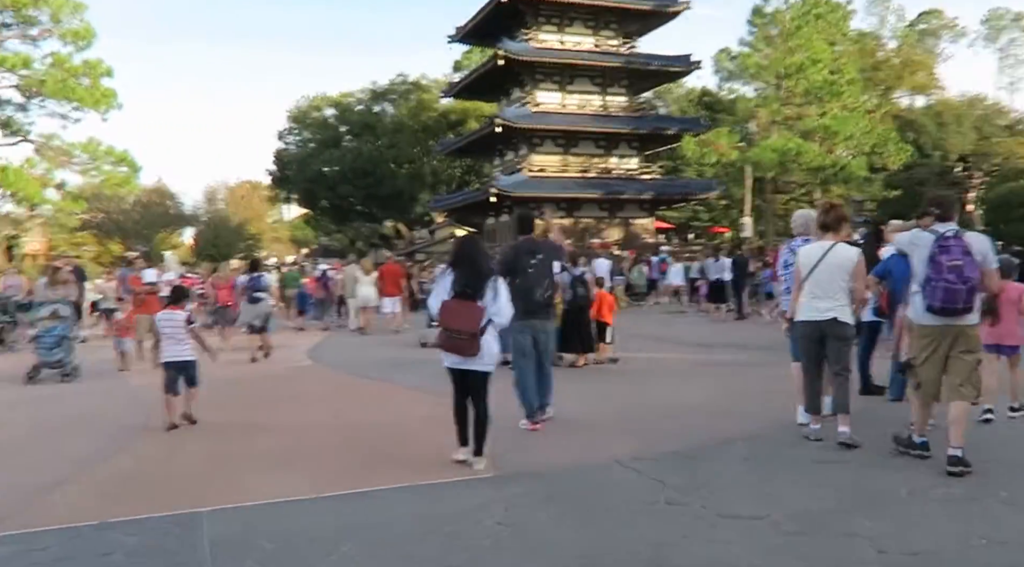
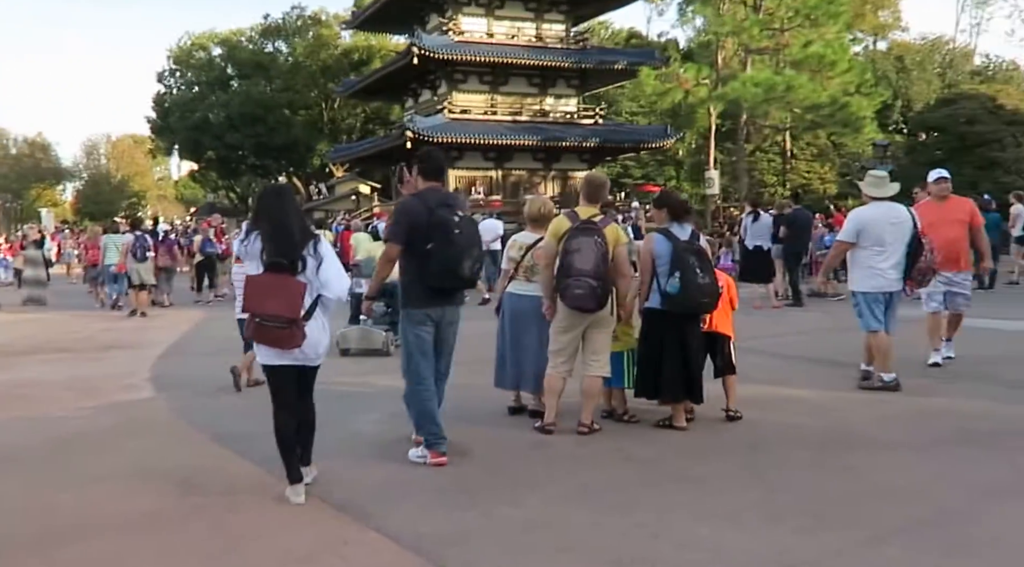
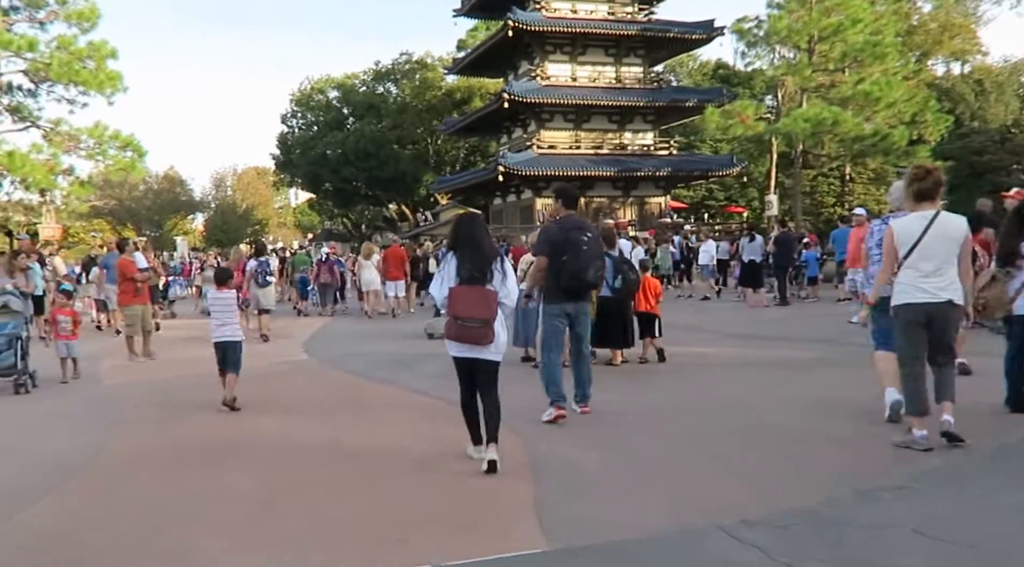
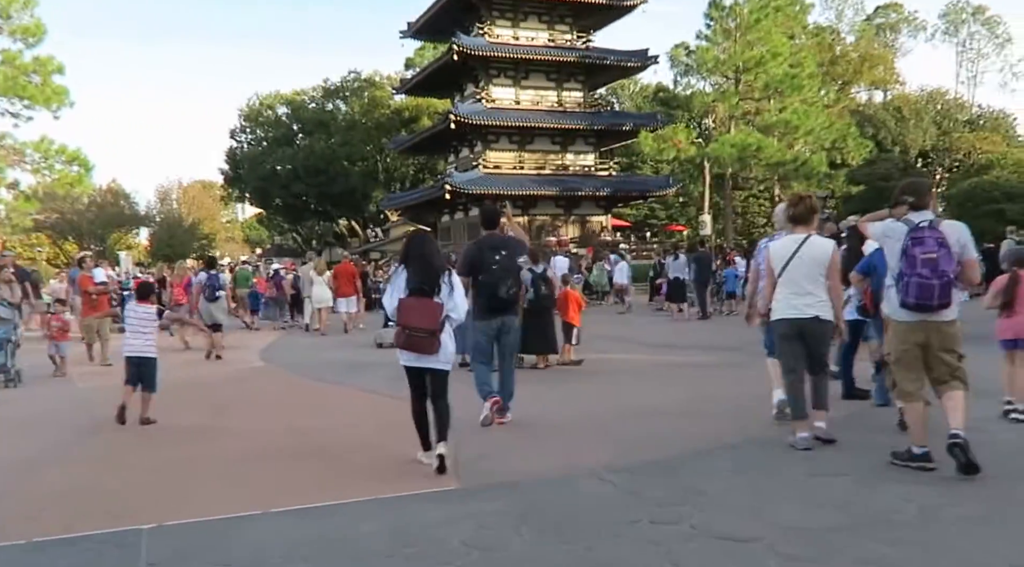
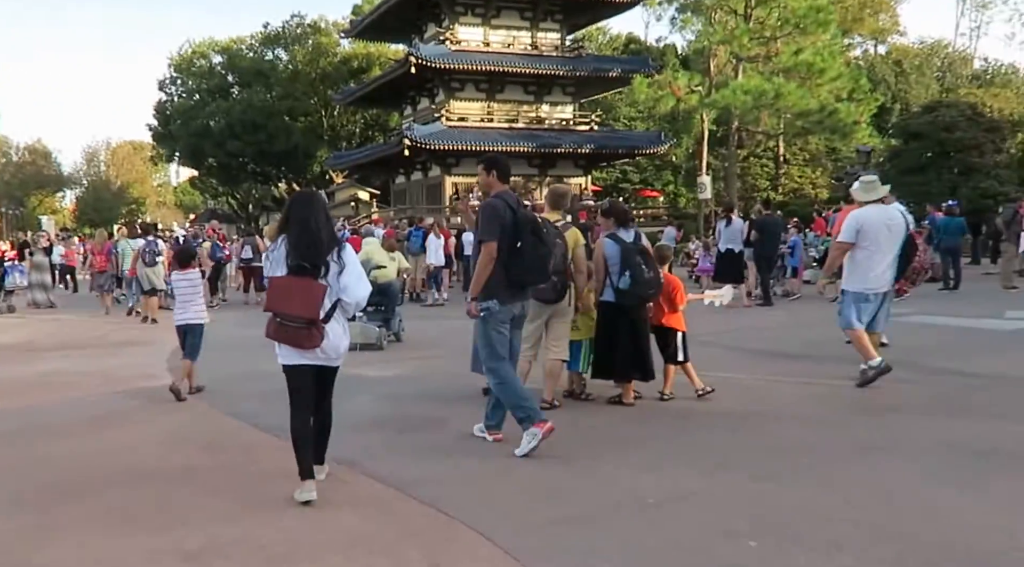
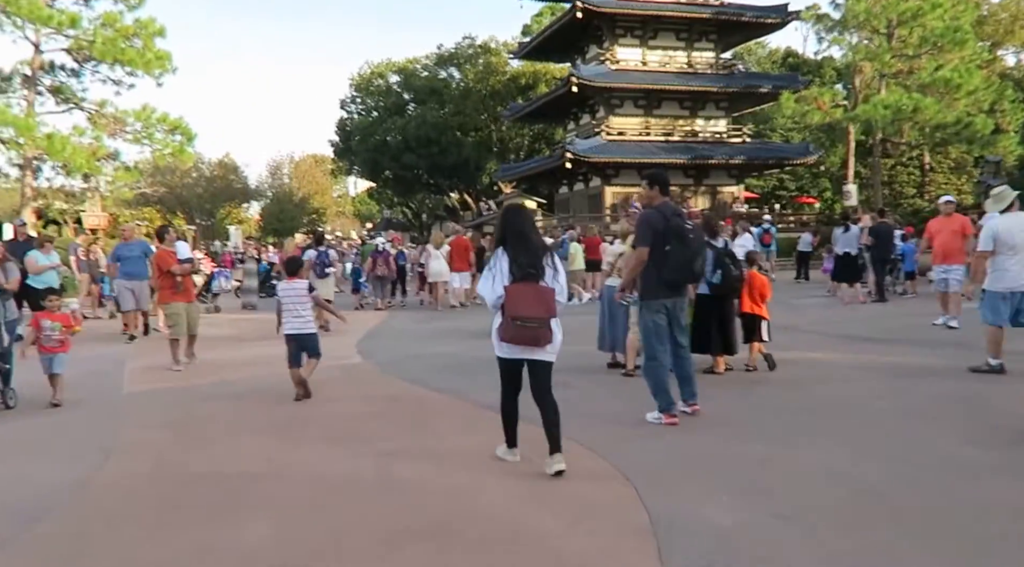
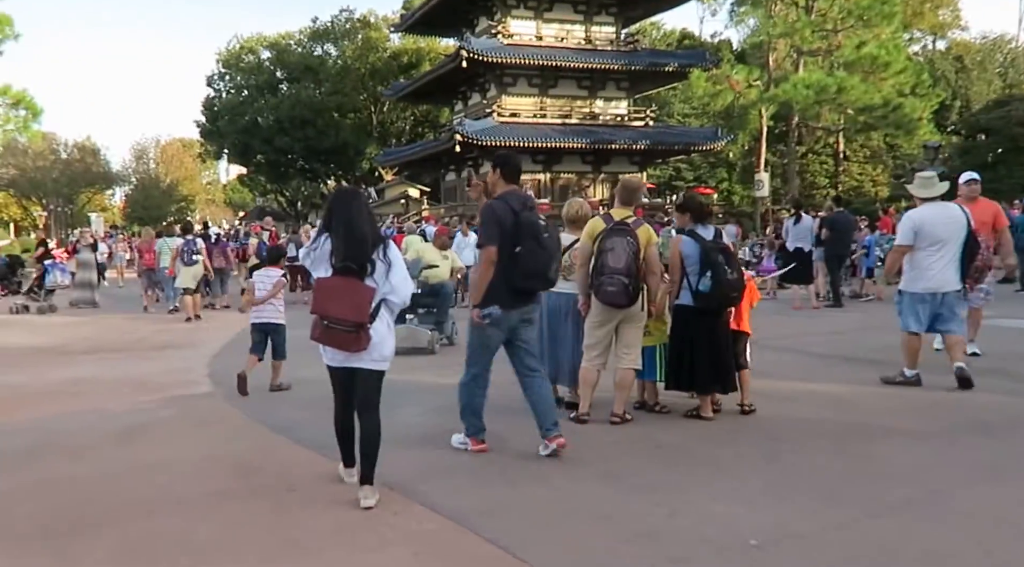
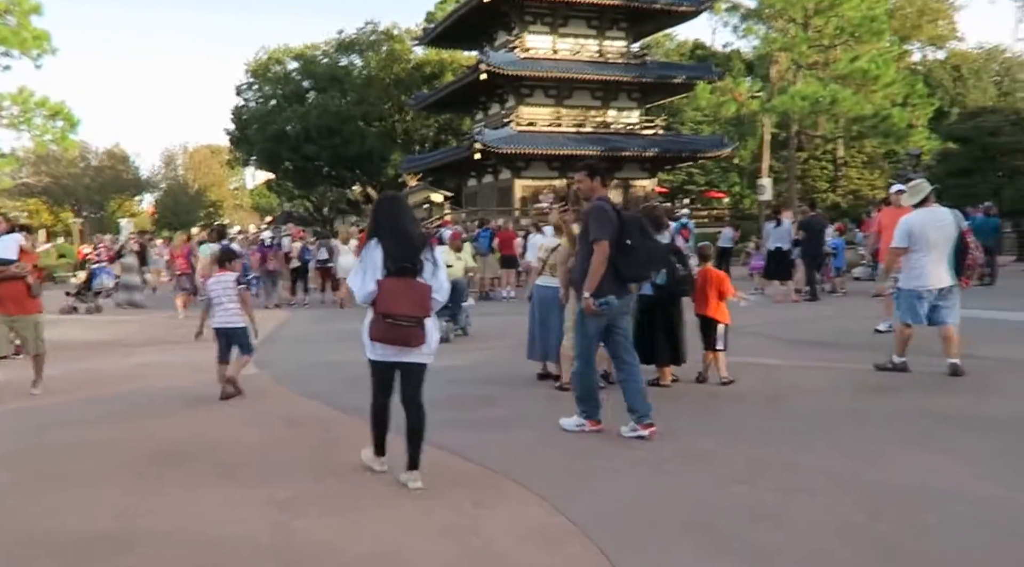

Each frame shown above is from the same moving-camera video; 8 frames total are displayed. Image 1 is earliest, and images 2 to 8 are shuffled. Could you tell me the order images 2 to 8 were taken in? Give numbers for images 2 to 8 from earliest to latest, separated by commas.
4, 3, 6, 8, 5, 7, 2
